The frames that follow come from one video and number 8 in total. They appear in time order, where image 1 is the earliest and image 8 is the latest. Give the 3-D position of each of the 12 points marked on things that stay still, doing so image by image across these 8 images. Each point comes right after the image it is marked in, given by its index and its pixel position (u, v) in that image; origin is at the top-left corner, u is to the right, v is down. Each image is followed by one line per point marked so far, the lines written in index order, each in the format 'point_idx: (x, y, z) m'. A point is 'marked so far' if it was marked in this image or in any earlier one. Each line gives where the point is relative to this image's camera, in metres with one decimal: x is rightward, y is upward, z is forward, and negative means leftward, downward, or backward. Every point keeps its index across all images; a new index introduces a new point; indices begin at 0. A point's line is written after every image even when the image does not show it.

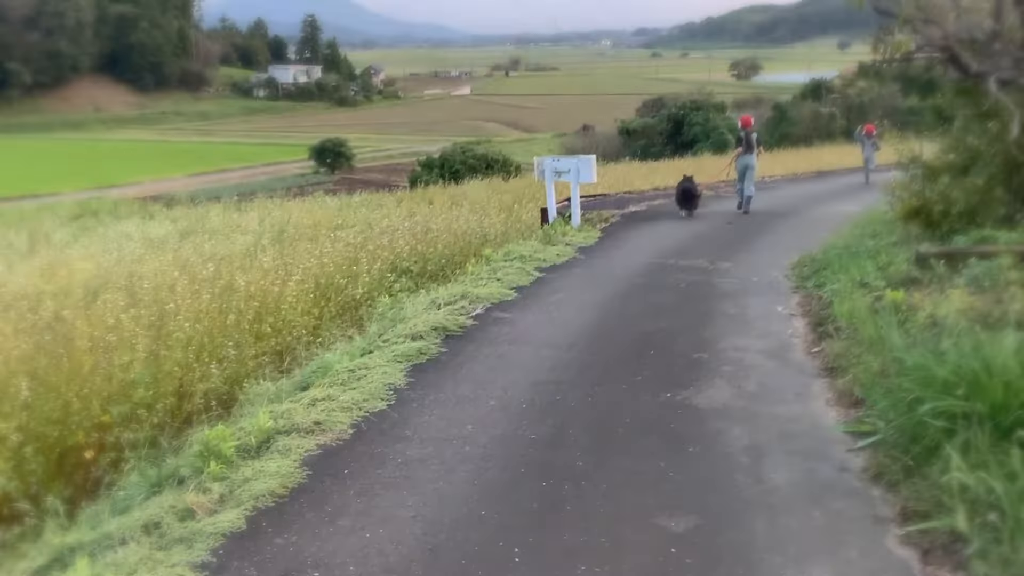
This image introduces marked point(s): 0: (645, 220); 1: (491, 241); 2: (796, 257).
0: (+2.0, +1.0, +12.4) m
1: (-0.3, +0.7, +12.5) m
2: (+3.1, +0.3, +9.2) m
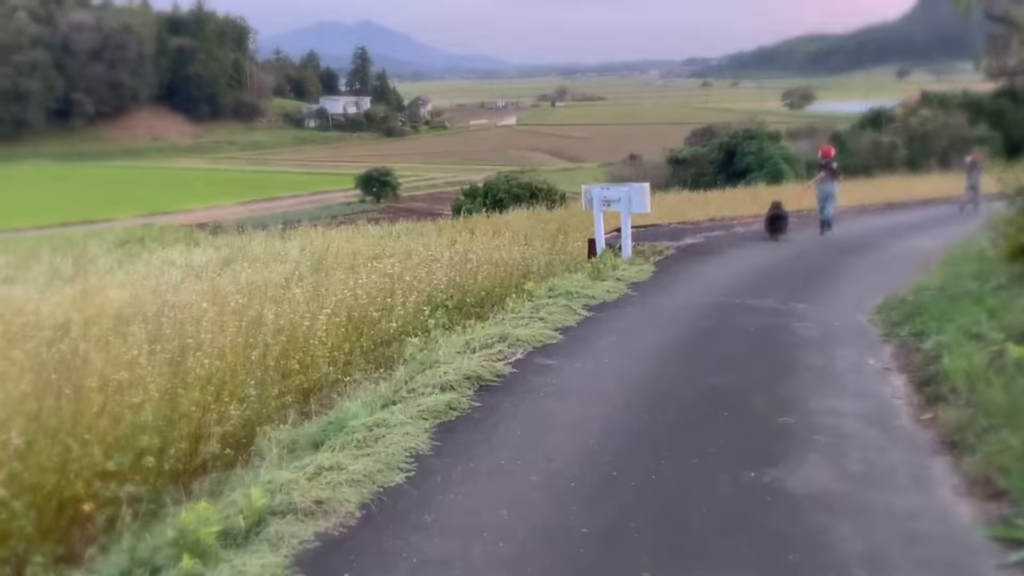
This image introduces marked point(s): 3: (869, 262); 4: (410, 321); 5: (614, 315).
0: (+2.7, +0.5, +11.5) m
1: (+0.4, +0.2, +11.7) m
2: (+3.6, -0.1, +8.2) m
3: (+4.7, +0.4, +11.0) m
4: (-1.1, -0.3, +8.9) m
5: (+1.0, -0.2, +7.6) m
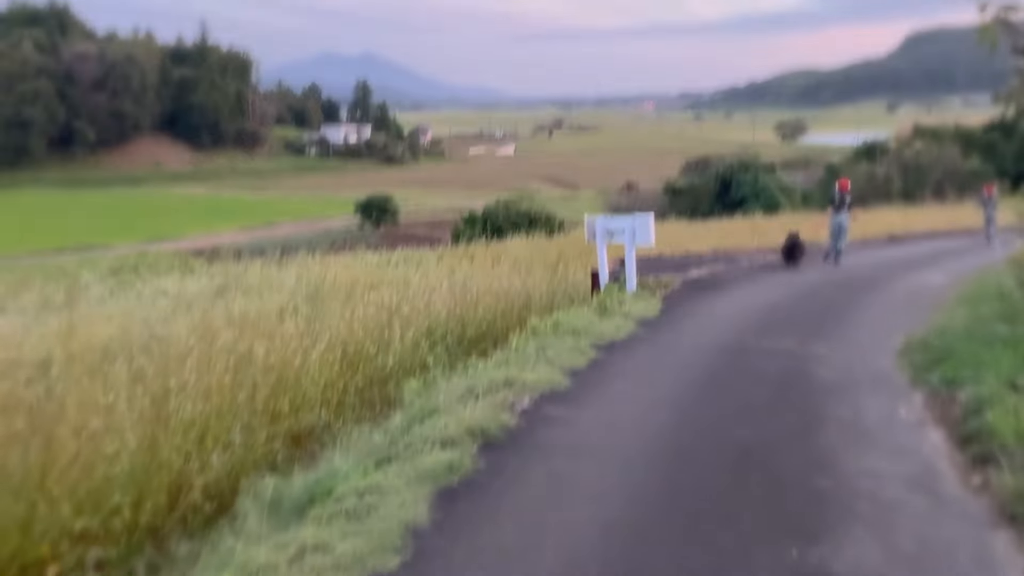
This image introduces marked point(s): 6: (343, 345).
0: (+2.7, 0.0, +11.1) m
1: (+0.4, -0.3, +11.3) m
2: (+3.6, -0.5, +7.8) m
3: (+4.8, -0.1, +10.6) m
4: (-1.1, -0.7, +8.5) m
5: (+1.0, -0.6, +7.2) m
6: (-1.7, -0.6, +8.1) m
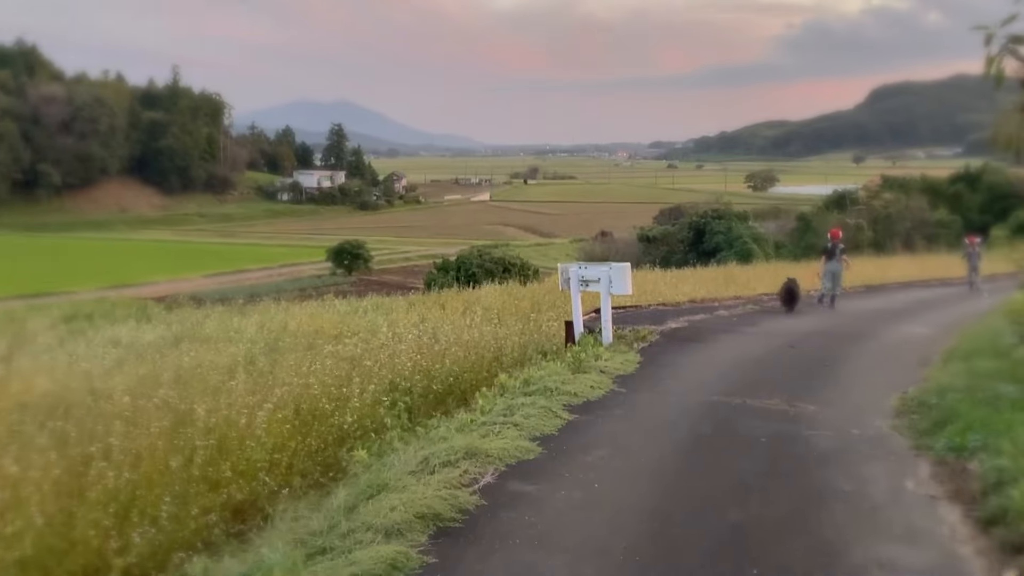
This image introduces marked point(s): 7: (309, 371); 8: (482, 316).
0: (+2.3, -0.7, +10.6) m
1: (0.0, -0.9, +10.7) m
2: (+3.3, -1.0, +7.2) m
3: (+4.4, -0.8, +10.1) m
4: (-1.4, -1.2, +7.8) m
5: (+0.7, -1.0, +6.6) m
6: (-2.0, -1.1, +7.3) m
7: (-2.2, -0.9, +9.2) m
8: (-0.7, -0.7, +18.9) m
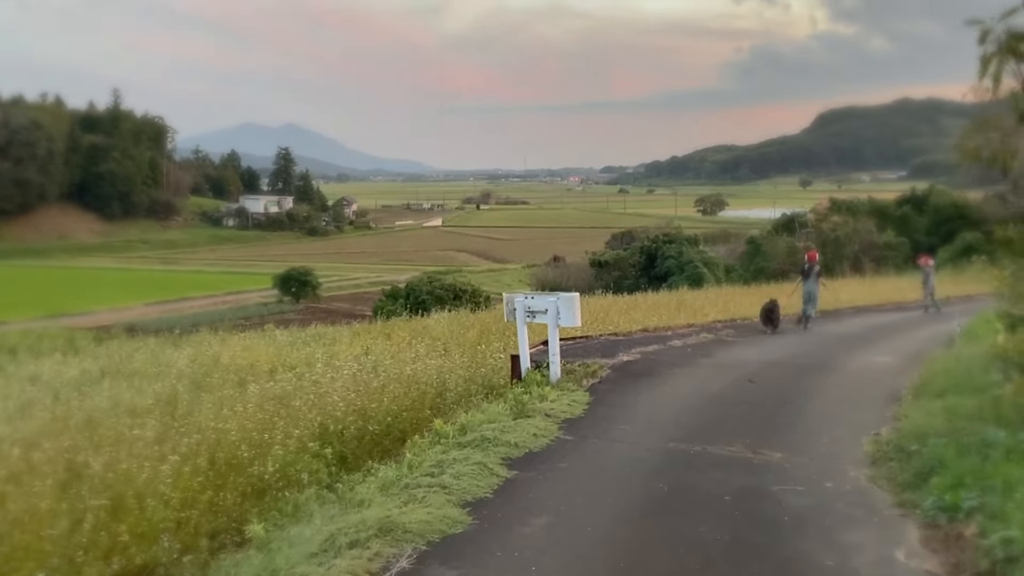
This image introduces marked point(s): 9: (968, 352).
0: (+1.6, -1.0, +9.8) m
1: (-0.8, -1.3, +9.8) m
2: (+2.8, -1.2, +6.5) m
3: (+3.7, -1.1, +9.5) m
4: (-1.9, -1.5, +6.8) m
5: (+0.2, -1.3, +5.7) m
6: (-2.5, -1.4, +6.4) m
7: (-2.9, -1.3, +8.2) m
8: (-1.9, -1.3, +18.0) m
9: (+5.5, -0.8, +9.9) m
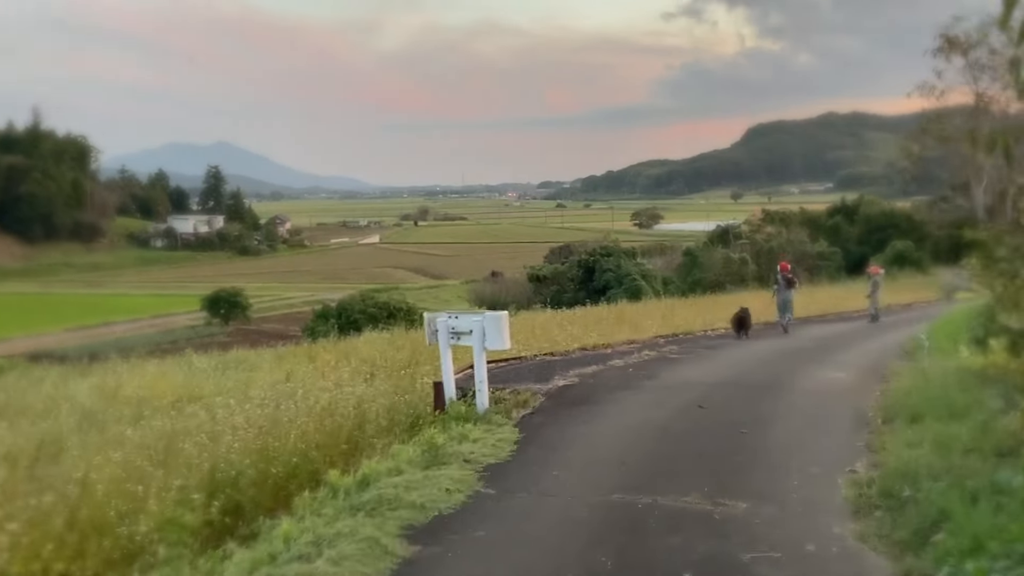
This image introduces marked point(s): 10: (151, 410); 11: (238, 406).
0: (+0.7, -1.2, +8.7) m
1: (-1.6, -1.5, +8.5) m
2: (+2.2, -1.3, +5.5) m
3: (+2.8, -1.2, +8.5) m
4: (-2.5, -1.7, +5.4) m
5: (-0.3, -1.4, +4.5) m
6: (-3.1, -1.5, +4.9) m
7: (-3.6, -1.5, +6.7) m
8: (-3.3, -1.7, +16.6) m
9: (+4.6, -0.9, +9.0) m
10: (-6.3, -2.1, +14.0) m
11: (-4.5, -1.9, +13.5) m
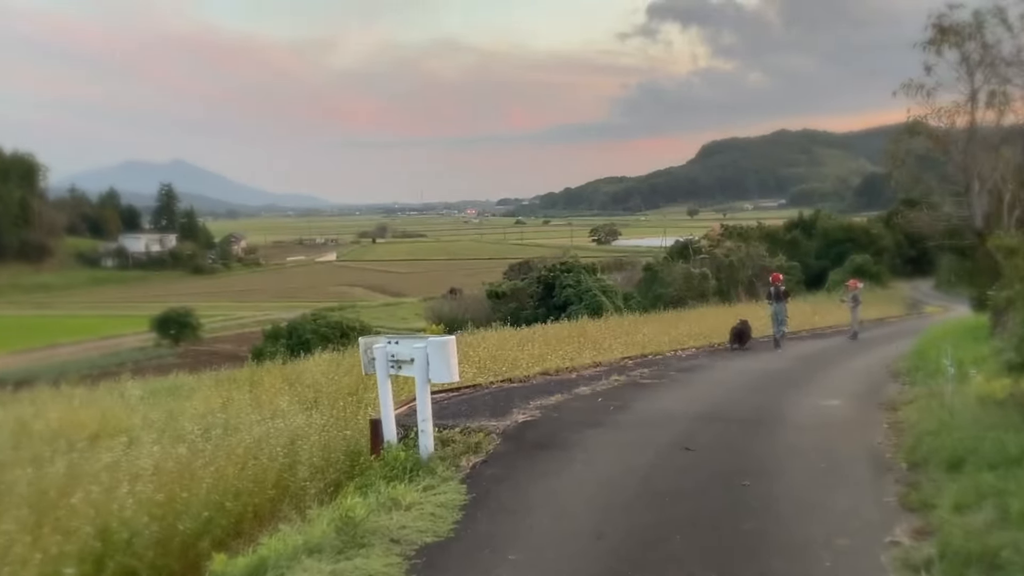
0: (+0.3, -1.4, +7.3) m
1: (-2.0, -1.7, +6.9) m
2: (+1.9, -1.4, +4.1) m
3: (+2.4, -1.4, +7.1) m
4: (-2.8, -1.8, +3.8) m
5: (-0.6, -1.5, +3.0) m
6: (-3.3, -1.7, +3.3) m
7: (-3.9, -1.7, +5.1) m
8: (-4.1, -2.1, +14.9) m
9: (+4.2, -1.0, +7.8) m
10: (-7.0, -2.4, +12.3) m
11: (-5.2, -2.2, +11.8) m
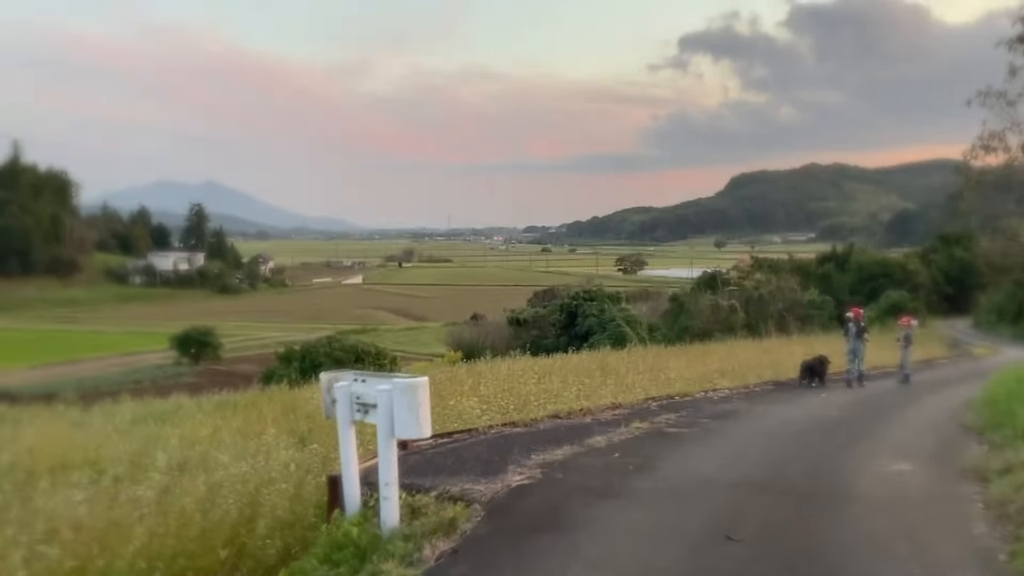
0: (+0.2, -1.6, +5.6) m
1: (-2.1, -1.9, +5.3) m
2: (+1.7, -1.6, +2.4) m
3: (+2.3, -1.6, +5.4) m
4: (-3.0, -1.8, +2.2) m
5: (-0.8, -1.5, +1.4) m
6: (-3.5, -1.7, +1.7) m
7: (-4.1, -1.7, +3.5) m
8: (-4.0, -2.4, +13.4) m
9: (+4.1, -1.3, +6.0) m
10: (-7.0, -2.6, +10.8) m
11: (-5.2, -2.5, +10.3) m
